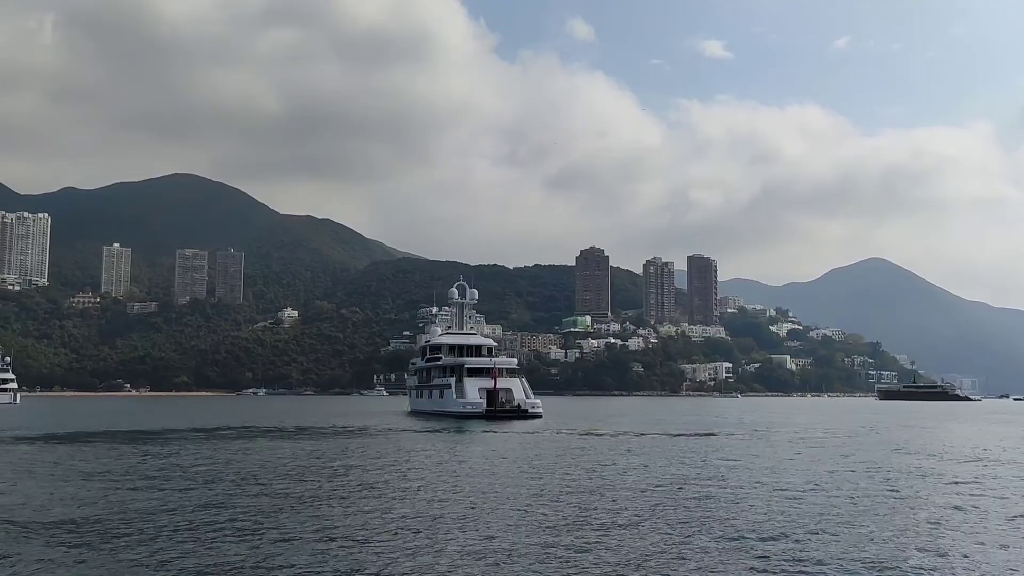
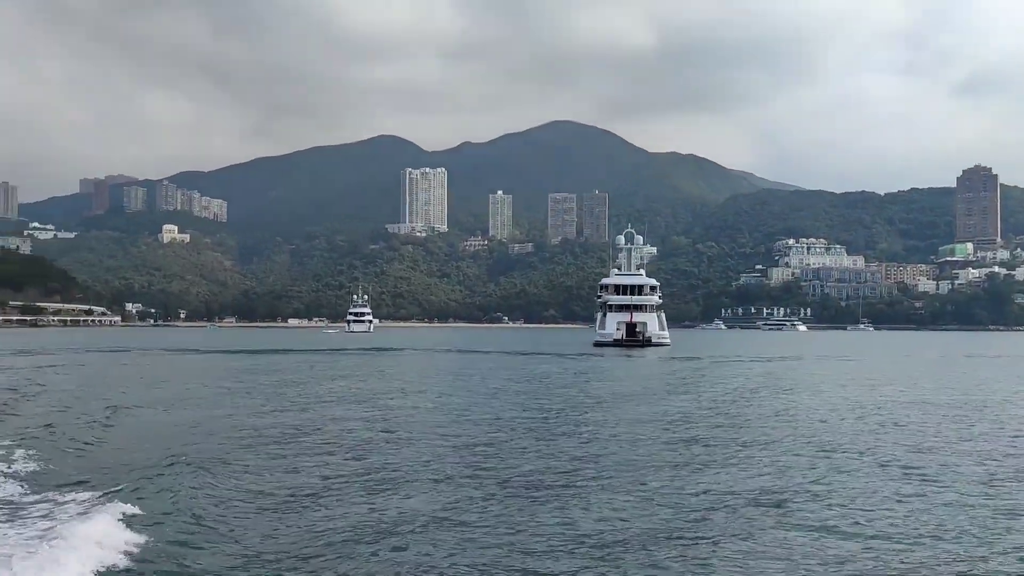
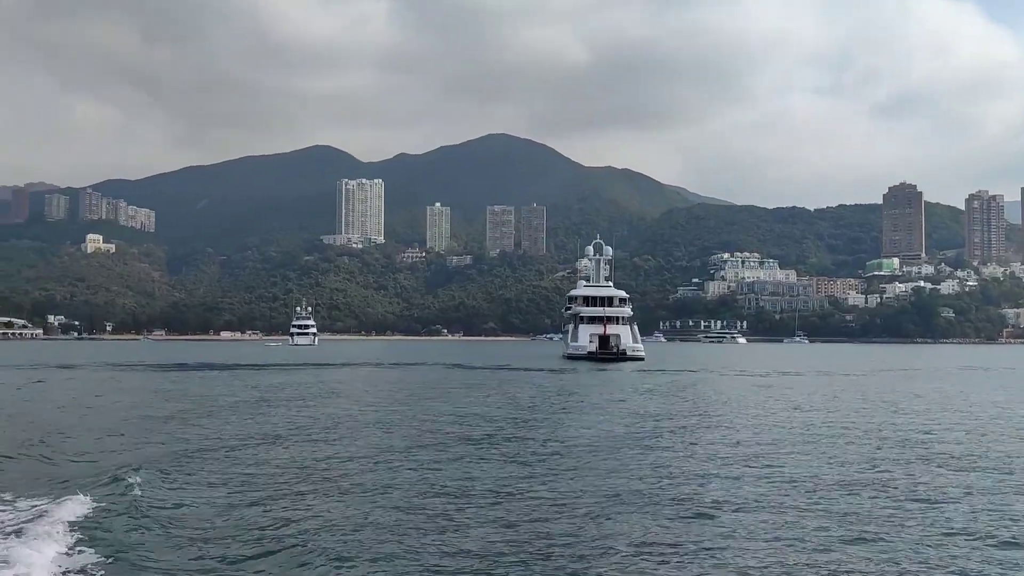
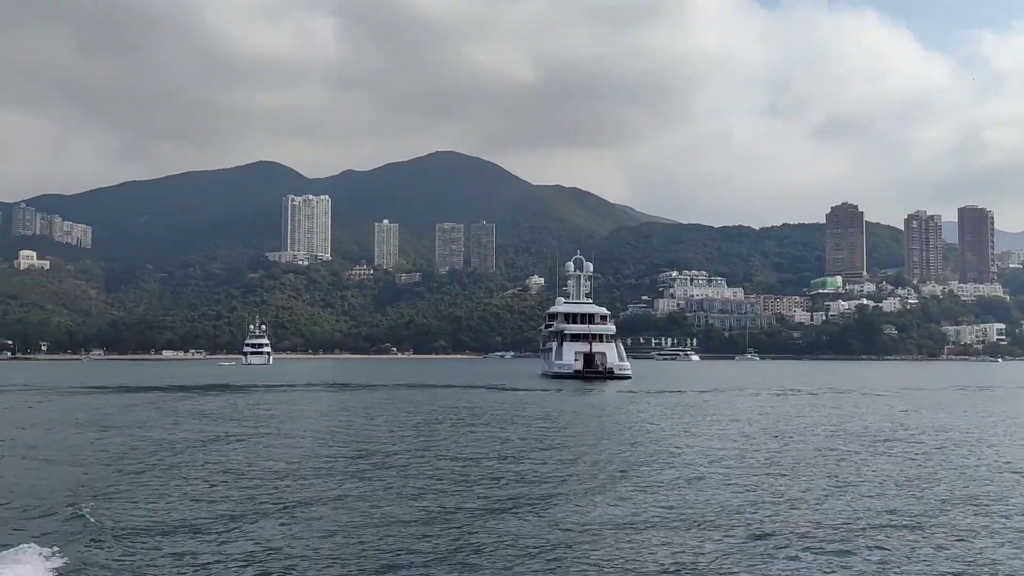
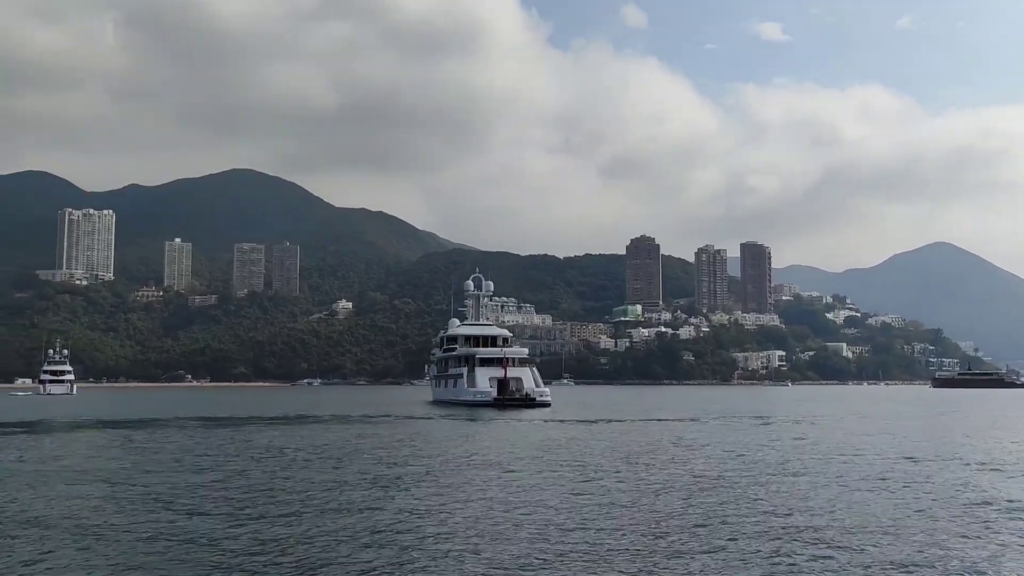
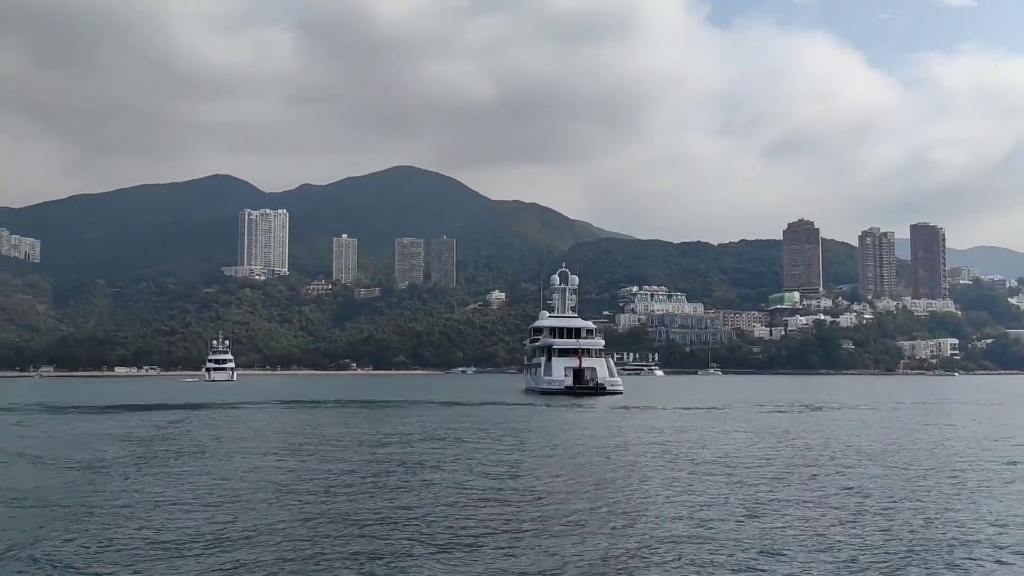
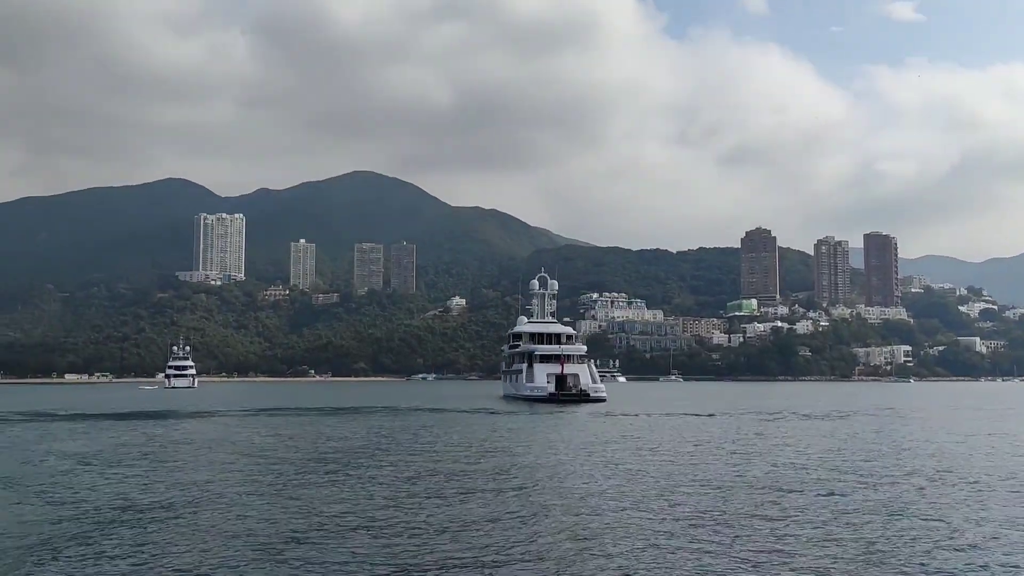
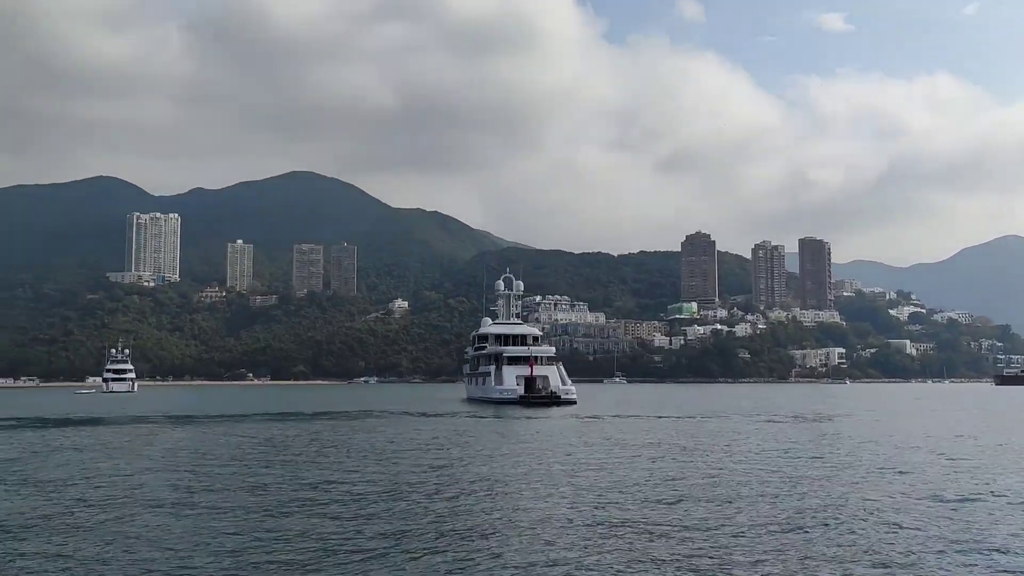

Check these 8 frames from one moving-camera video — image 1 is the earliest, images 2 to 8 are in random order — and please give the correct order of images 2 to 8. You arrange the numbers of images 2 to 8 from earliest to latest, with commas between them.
5, 8, 7, 6, 4, 3, 2
